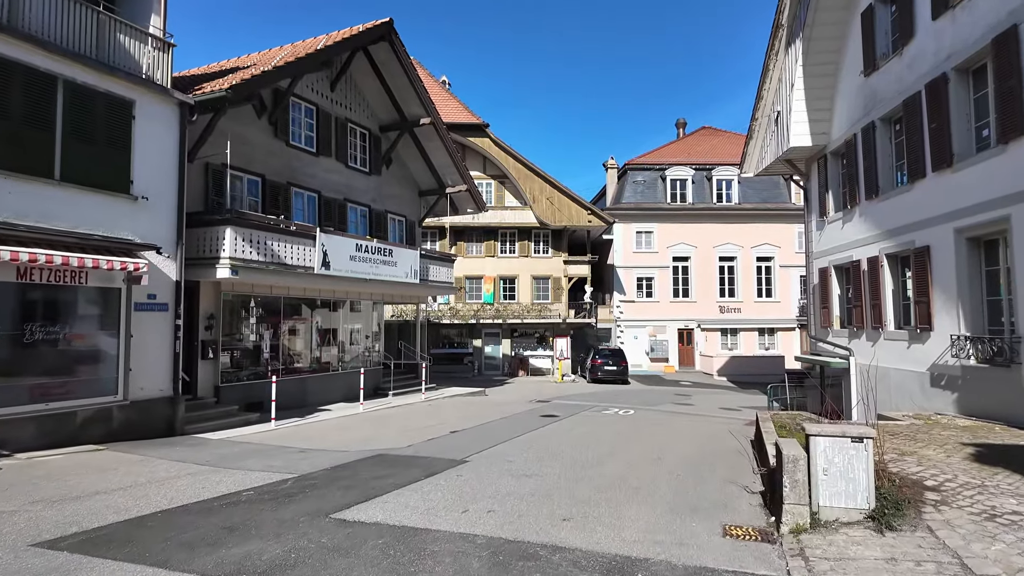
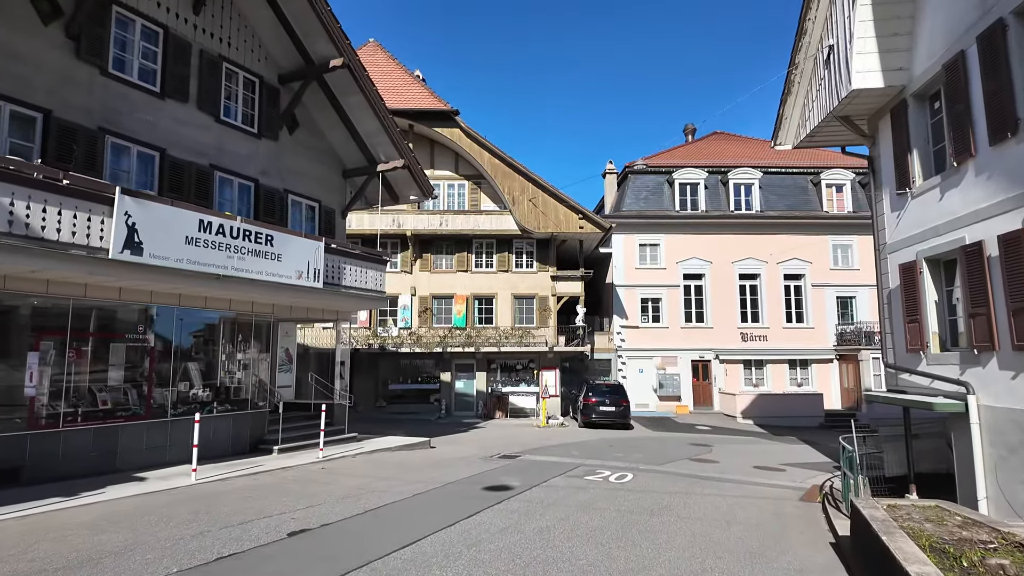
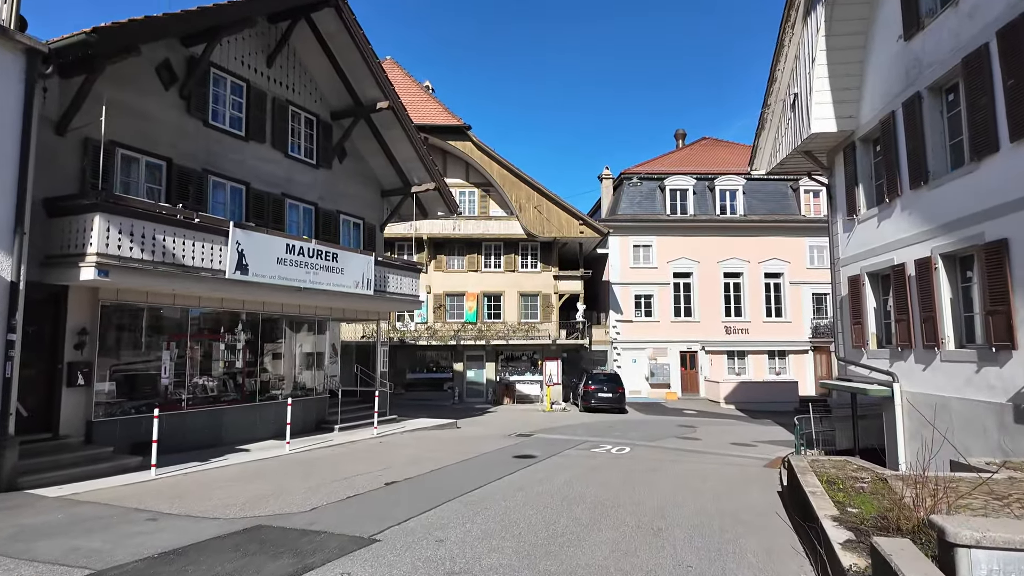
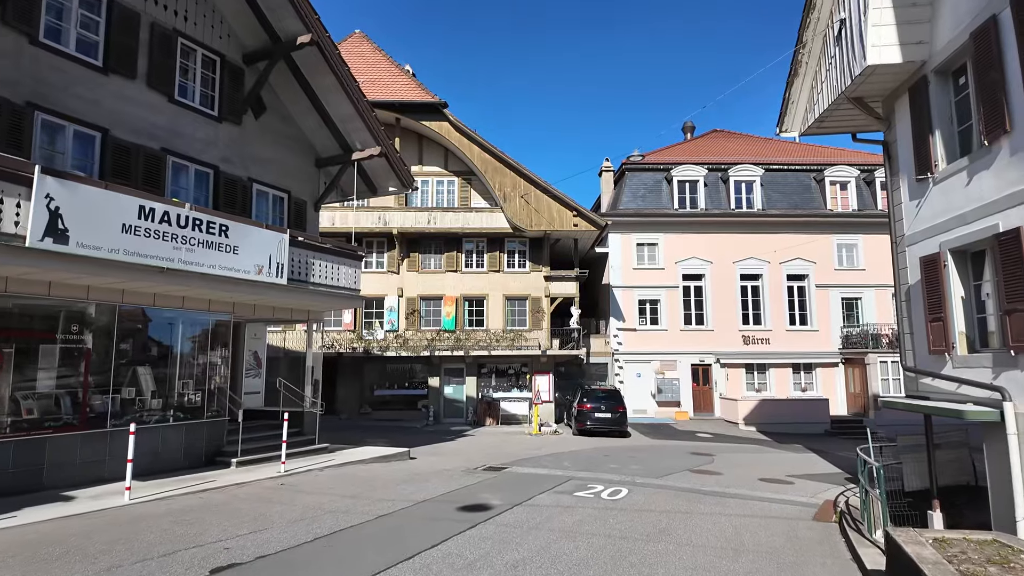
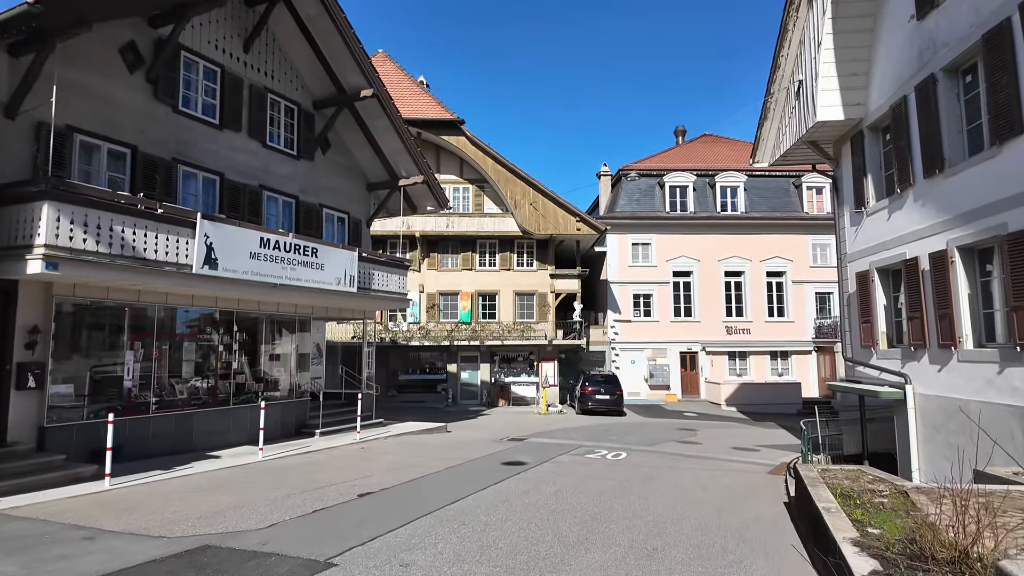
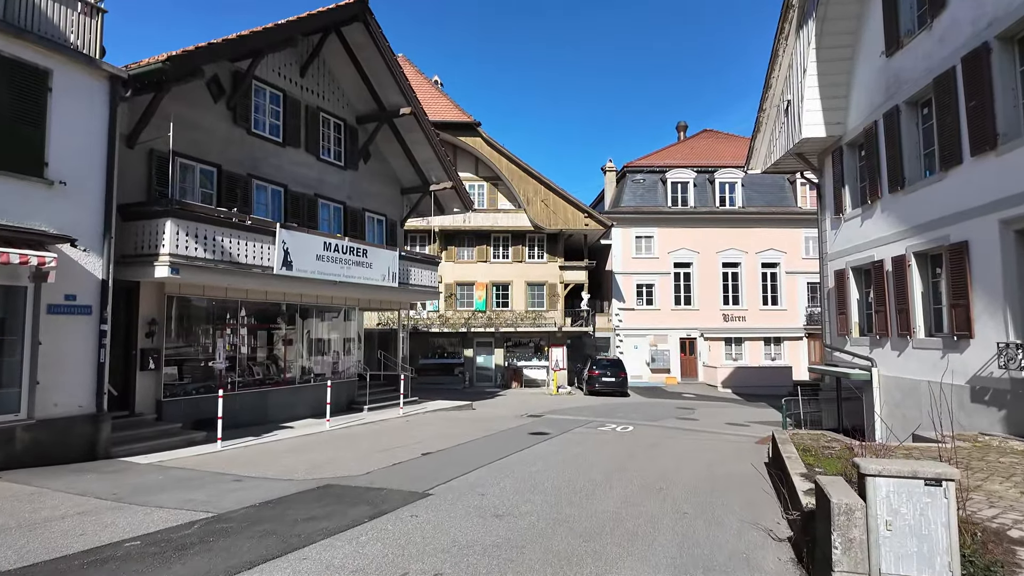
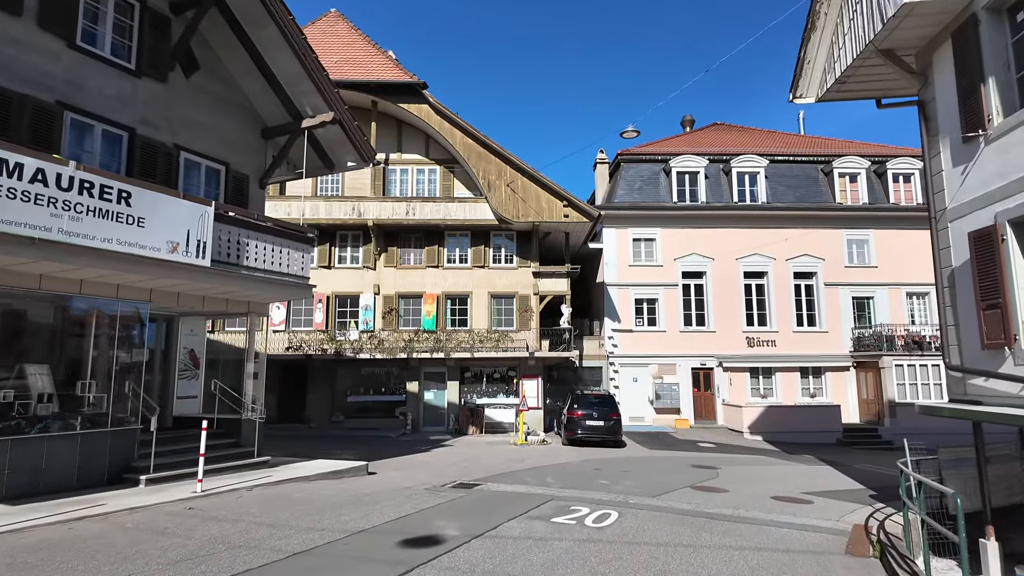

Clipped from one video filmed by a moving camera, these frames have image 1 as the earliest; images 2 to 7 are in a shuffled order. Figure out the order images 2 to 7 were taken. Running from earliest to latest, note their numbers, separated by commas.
6, 3, 5, 2, 4, 7
